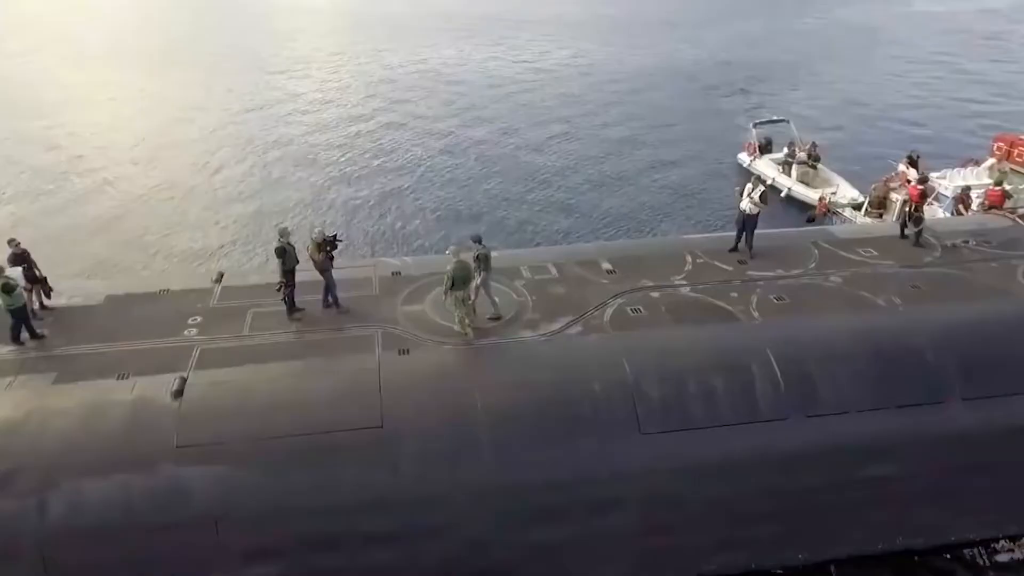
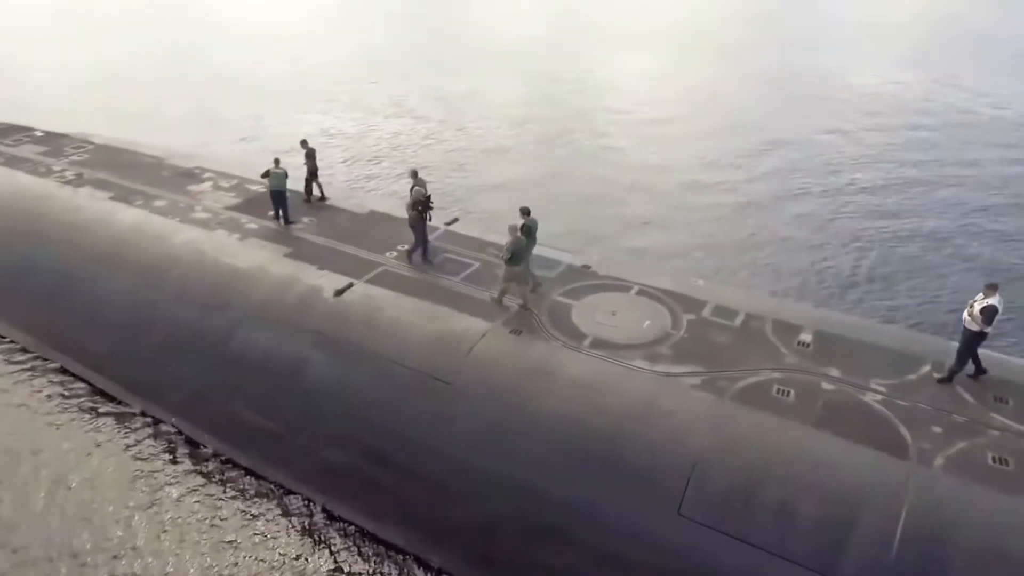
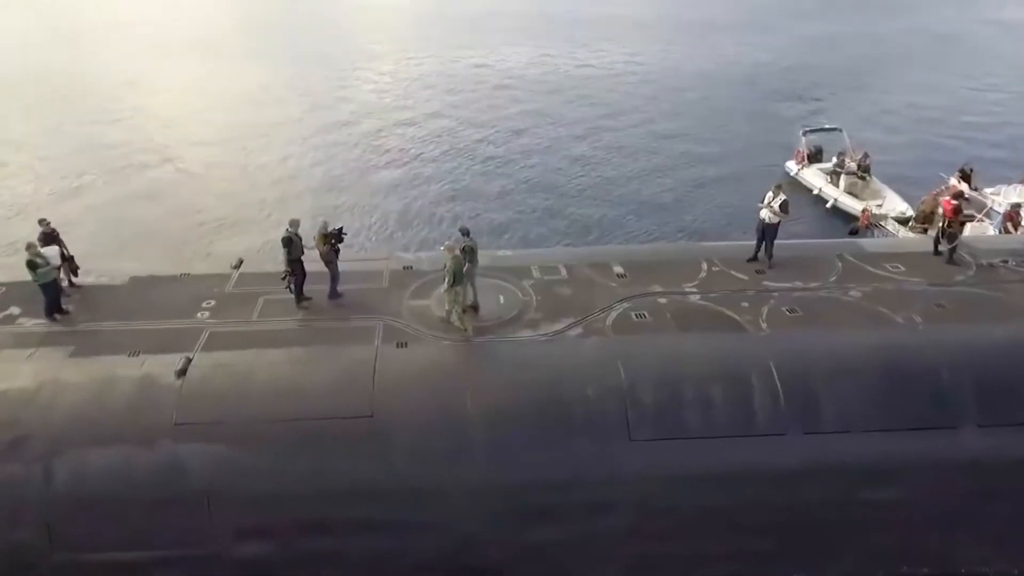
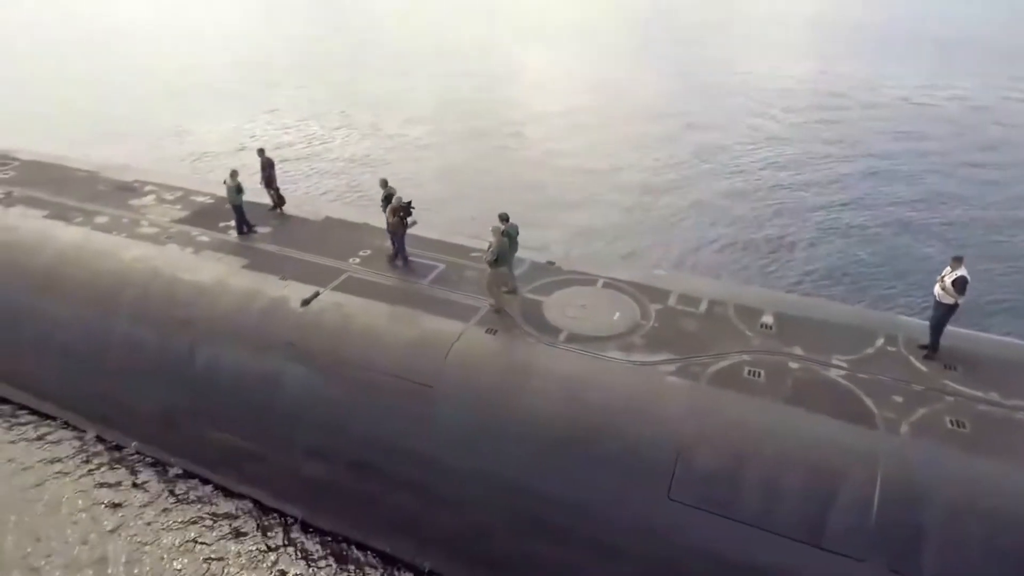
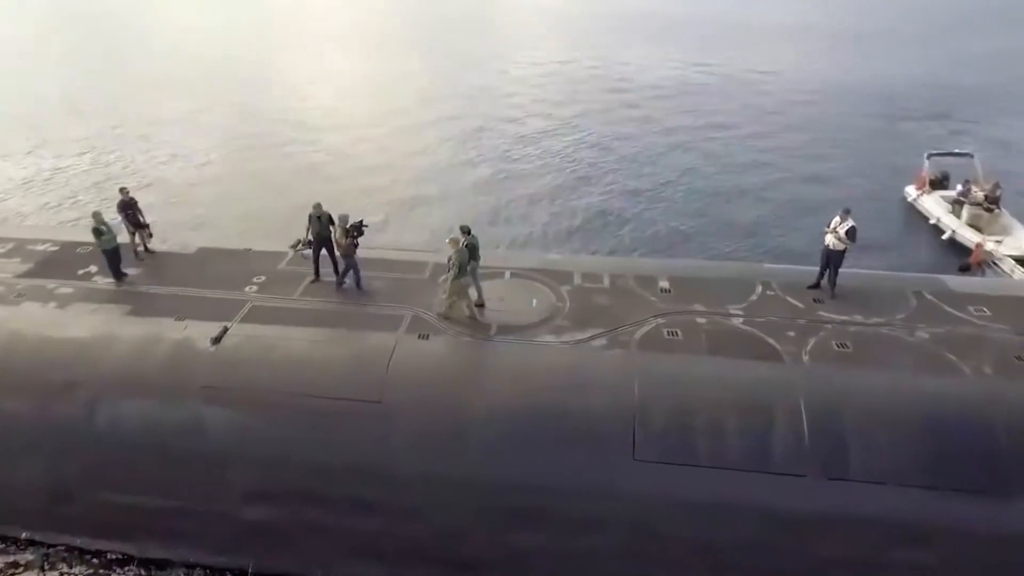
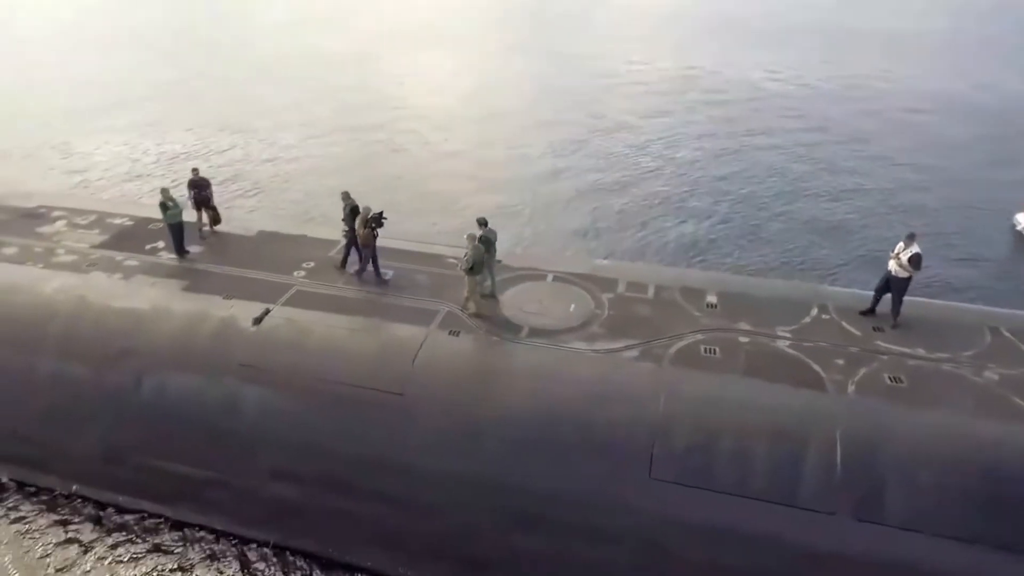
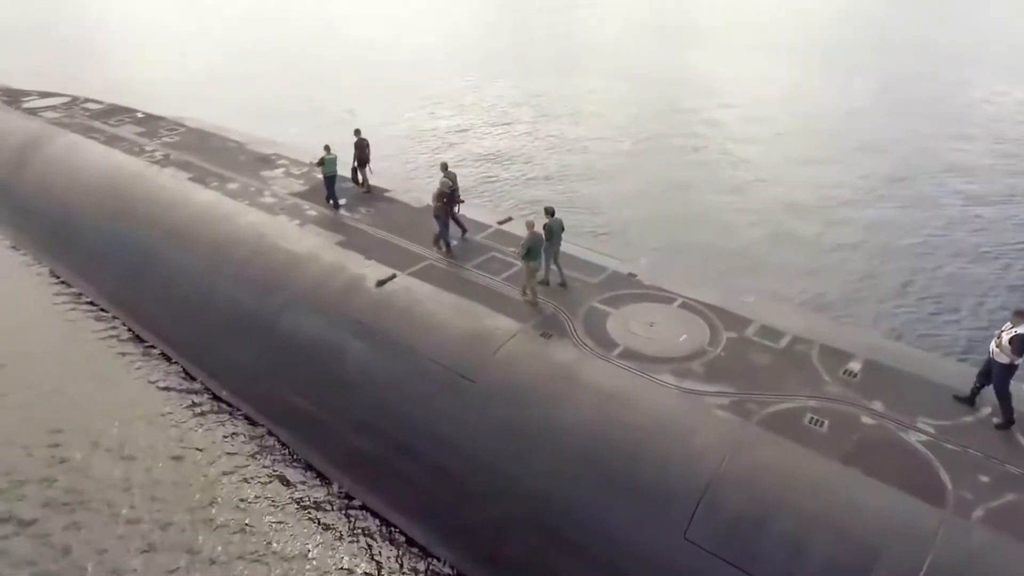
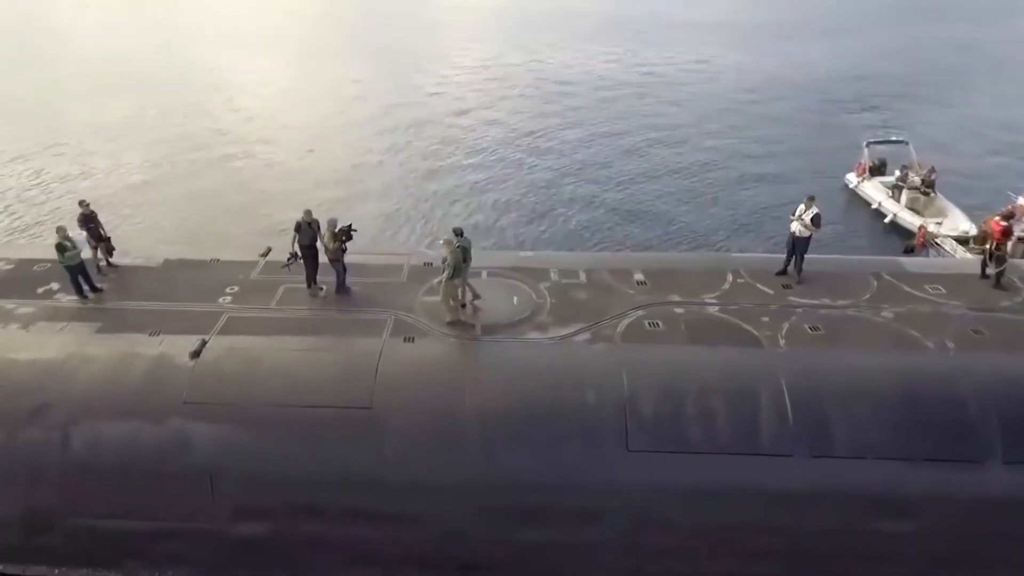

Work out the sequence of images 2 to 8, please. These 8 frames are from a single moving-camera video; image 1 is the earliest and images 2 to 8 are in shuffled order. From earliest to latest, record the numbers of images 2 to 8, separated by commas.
3, 8, 5, 6, 4, 2, 7
